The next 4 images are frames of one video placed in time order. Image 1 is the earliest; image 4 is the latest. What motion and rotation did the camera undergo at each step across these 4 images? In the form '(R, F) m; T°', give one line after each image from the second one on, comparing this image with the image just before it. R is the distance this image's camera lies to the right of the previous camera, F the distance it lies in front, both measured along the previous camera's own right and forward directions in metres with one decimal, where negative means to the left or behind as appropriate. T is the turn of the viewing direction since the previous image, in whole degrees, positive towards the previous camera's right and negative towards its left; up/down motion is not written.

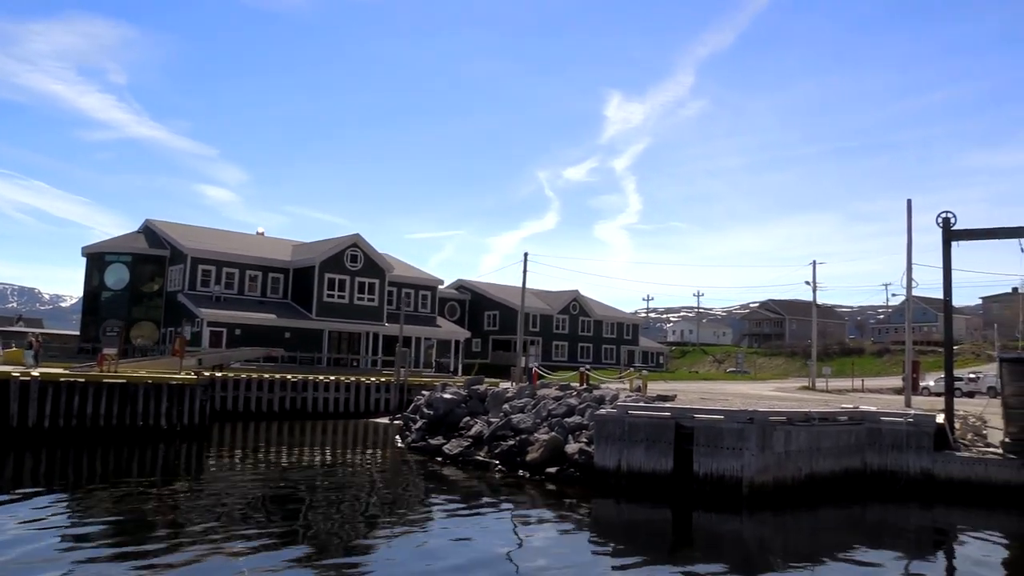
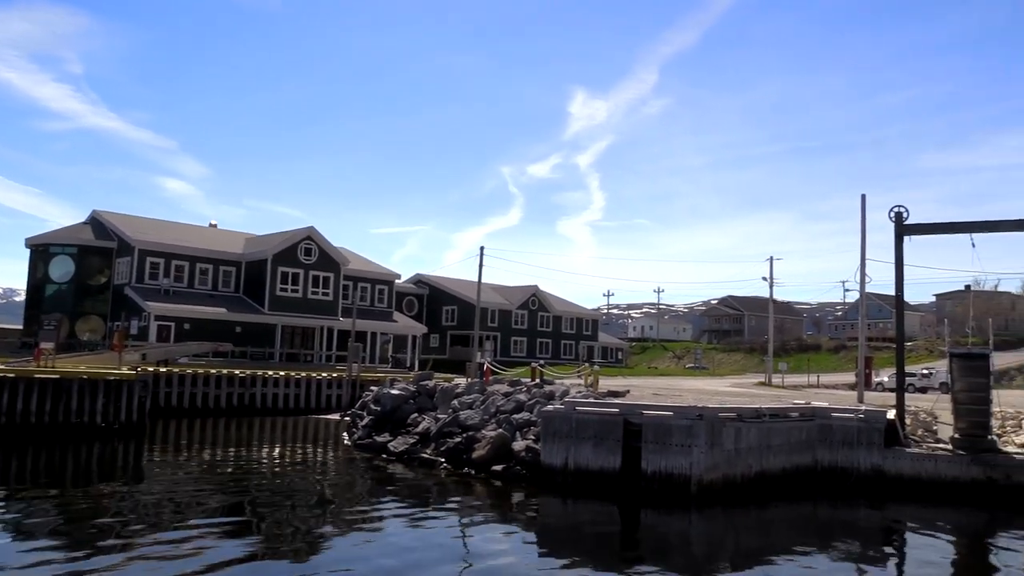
(+0.3, +0.5) m; +2°
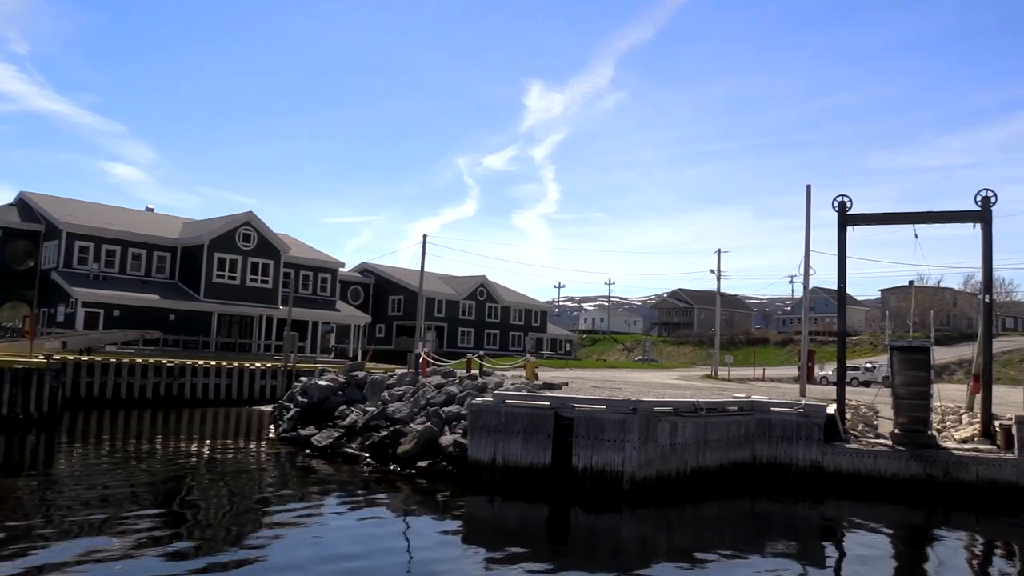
(+0.4, +0.8) m; +3°
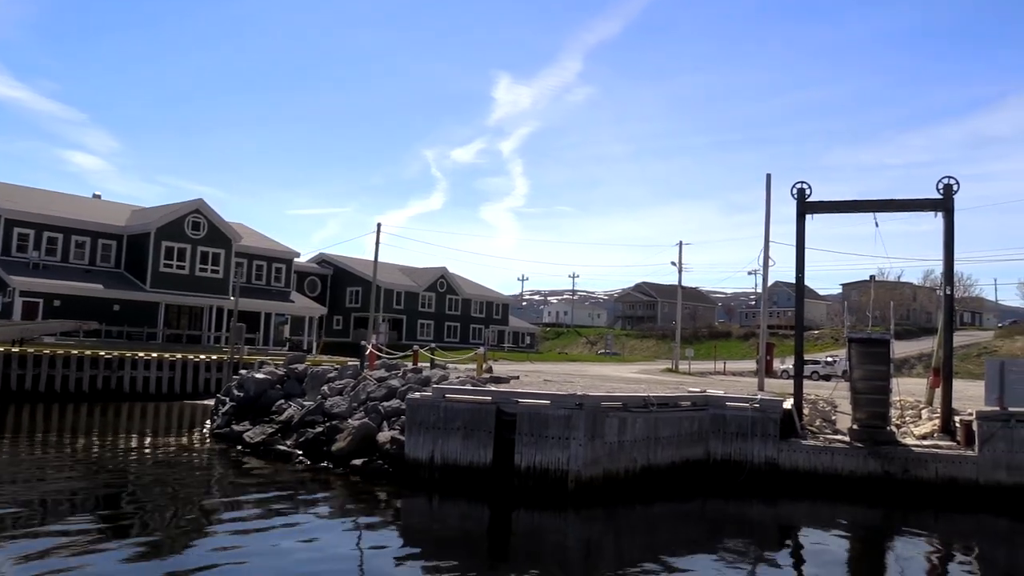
(+0.4, +0.8) m; +2°
